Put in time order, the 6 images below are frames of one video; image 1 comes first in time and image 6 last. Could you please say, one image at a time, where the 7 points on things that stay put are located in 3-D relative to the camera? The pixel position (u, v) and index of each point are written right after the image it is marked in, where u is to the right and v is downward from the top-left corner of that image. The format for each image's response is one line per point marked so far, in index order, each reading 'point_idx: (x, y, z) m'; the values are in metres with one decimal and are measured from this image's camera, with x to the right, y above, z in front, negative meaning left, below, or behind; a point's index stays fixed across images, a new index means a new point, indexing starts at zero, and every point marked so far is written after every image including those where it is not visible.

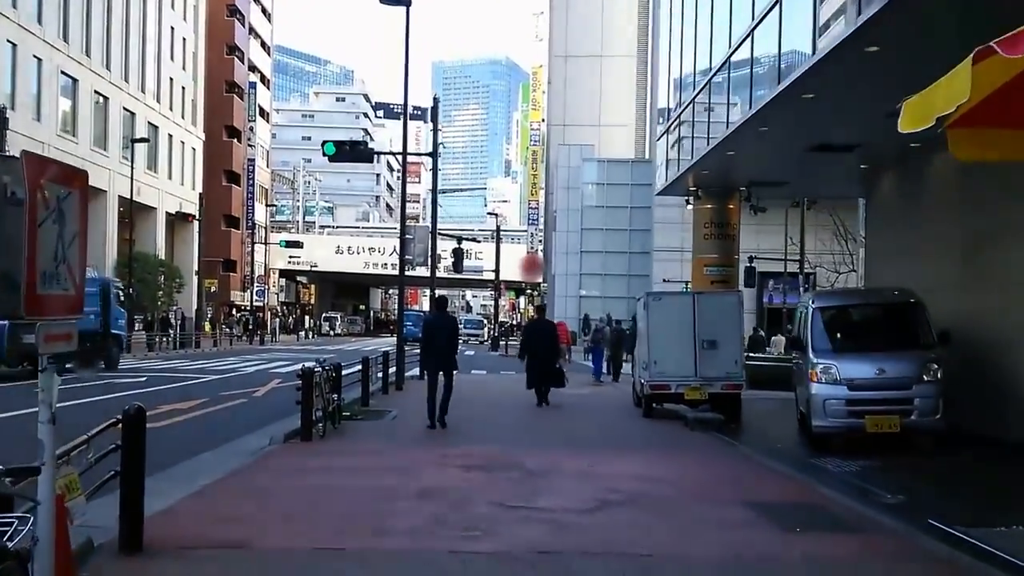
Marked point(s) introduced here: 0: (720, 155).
0: (+5.7, +3.6, +17.8) m
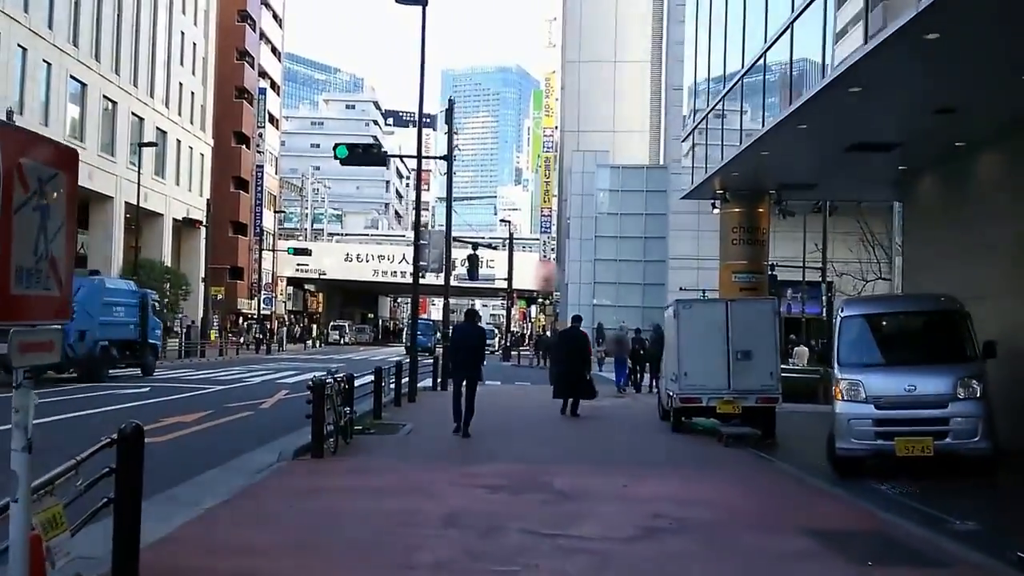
0: (+6.2, +3.4, +17.0) m
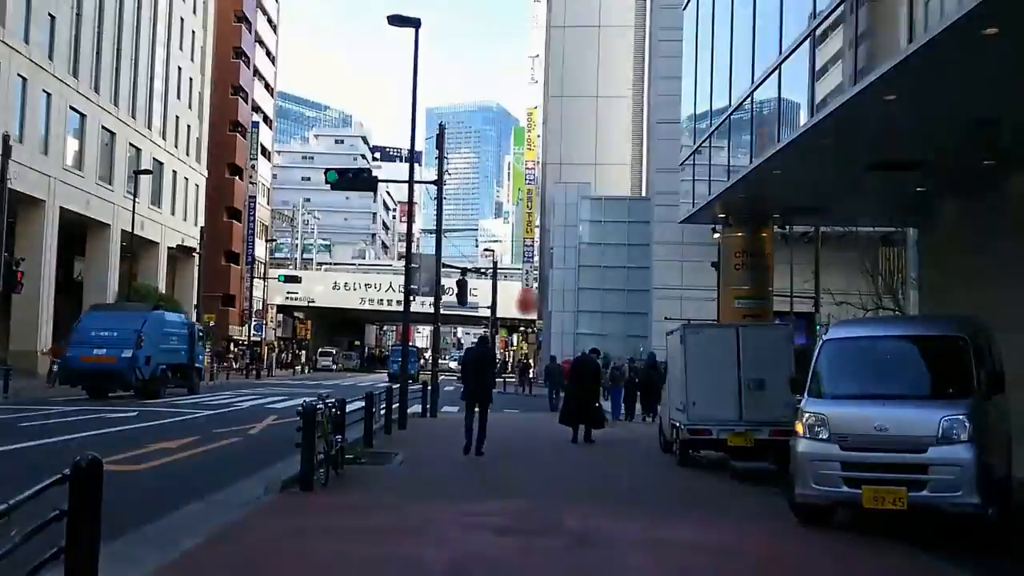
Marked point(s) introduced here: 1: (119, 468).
0: (+6.2, +2.8, +16.5) m
1: (-7.7, -3.5, +13.3) m
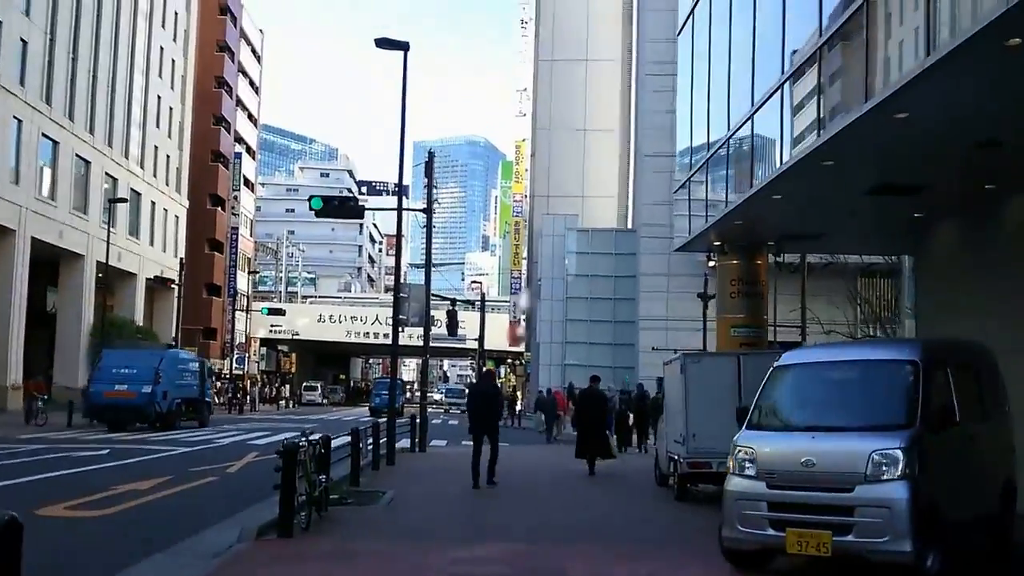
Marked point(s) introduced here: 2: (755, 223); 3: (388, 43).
0: (+6.0, +2.1, +16.1) m
1: (-7.8, -4.1, +12.4) m
2: (+6.5, +1.7, +17.9) m
3: (-3.5, +7.0, +19.3) m
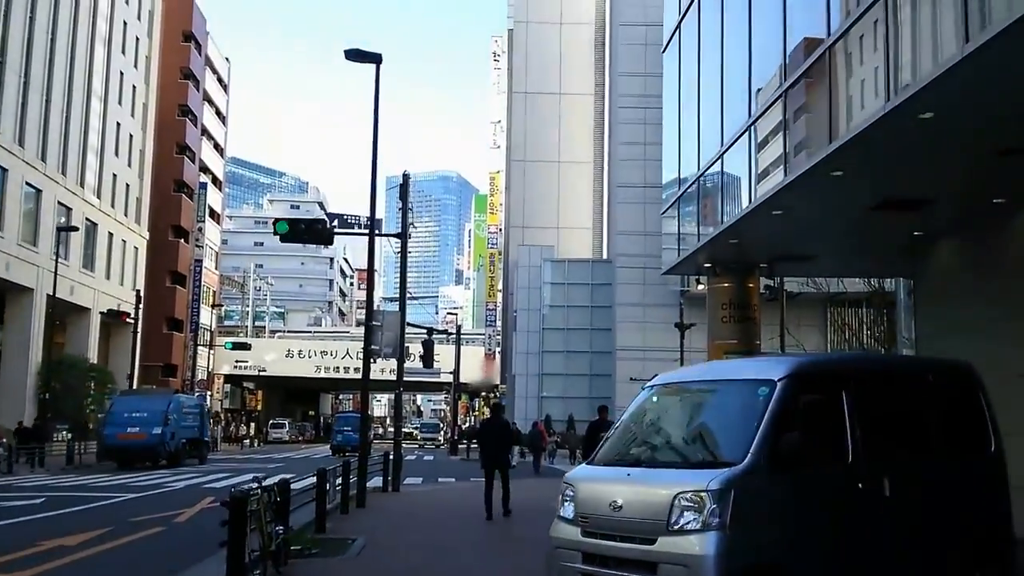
0: (+5.6, +1.6, +15.2) m
1: (-8.1, -4.6, +10.6) m
2: (+6.0, +1.1, +16.9) m
3: (-4.1, +6.3, +18.2) m
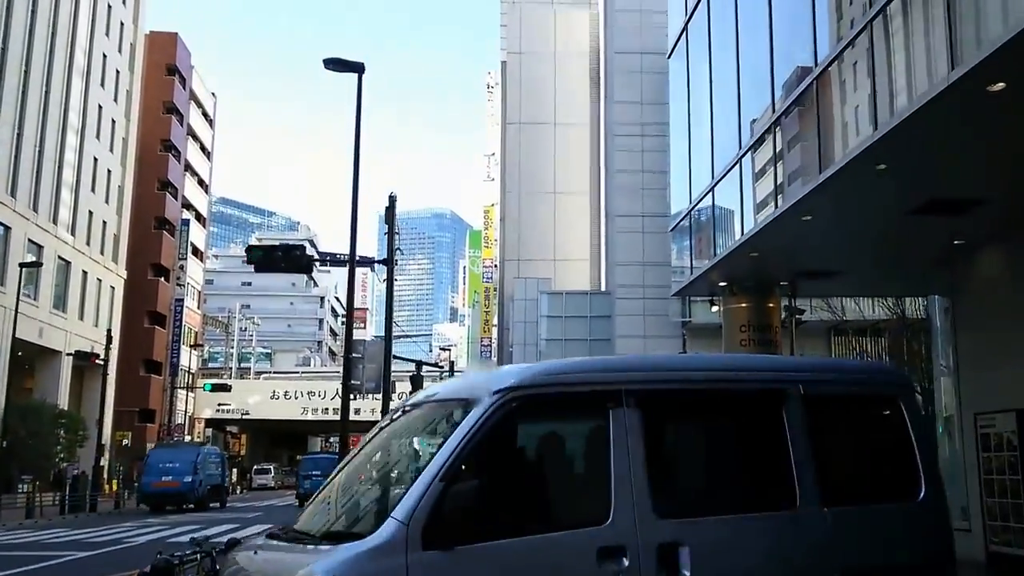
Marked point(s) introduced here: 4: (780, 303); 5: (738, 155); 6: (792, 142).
0: (+5.4, +1.2, +13.5) m
1: (-8.1, -4.9, +8.4) m
2: (+5.8, +0.7, +15.2) m
3: (-4.4, +5.5, +16.6) m
4: (+7.0, -0.4, +17.7) m
5: (+5.2, +3.0, +16.2) m
6: (+5.5, +2.9, +13.6) m
